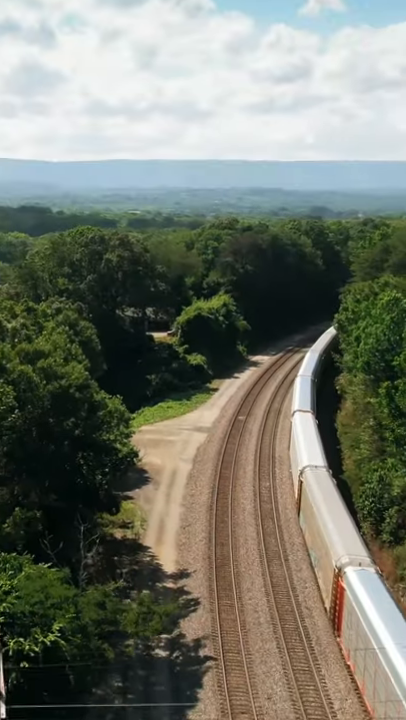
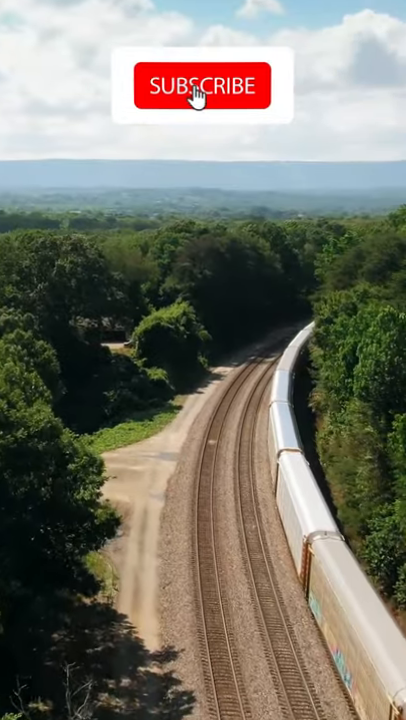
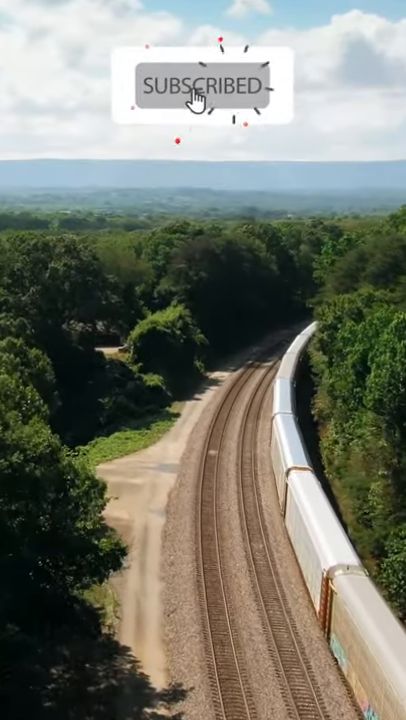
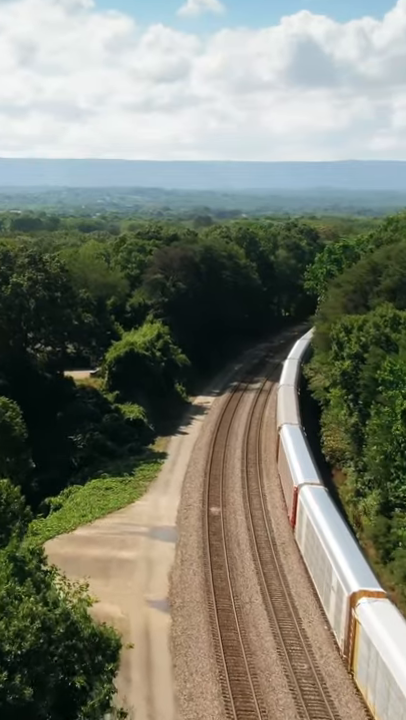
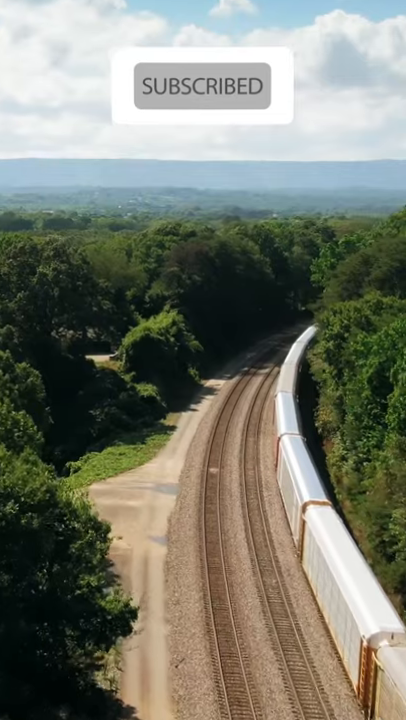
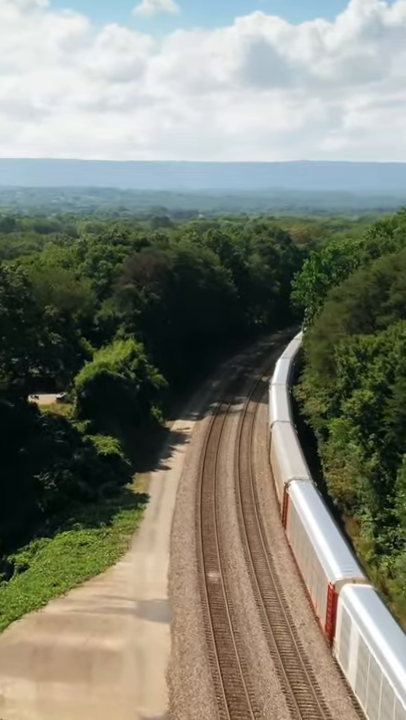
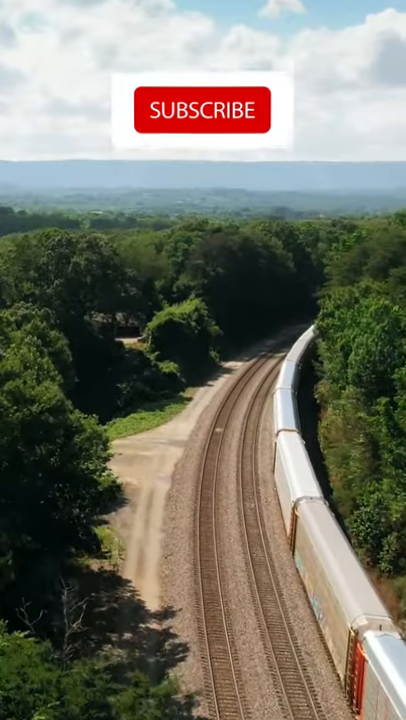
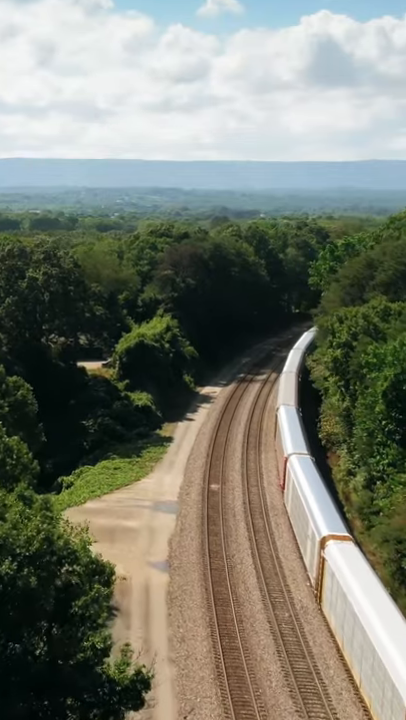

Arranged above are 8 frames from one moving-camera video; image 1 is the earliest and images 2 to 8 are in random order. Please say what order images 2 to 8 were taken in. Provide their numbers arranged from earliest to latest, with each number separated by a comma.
7, 2, 3, 5, 8, 4, 6
